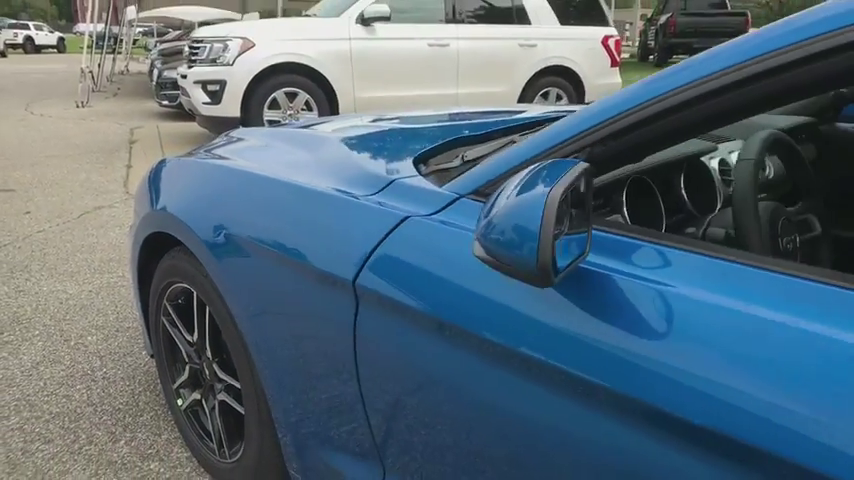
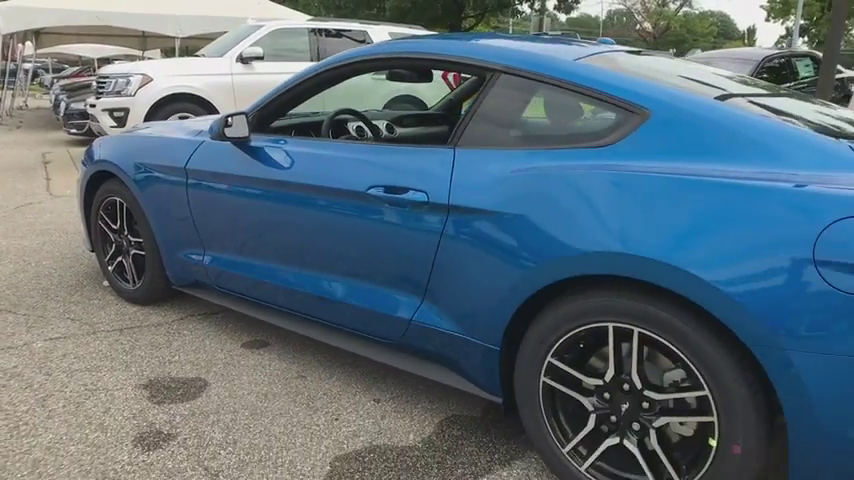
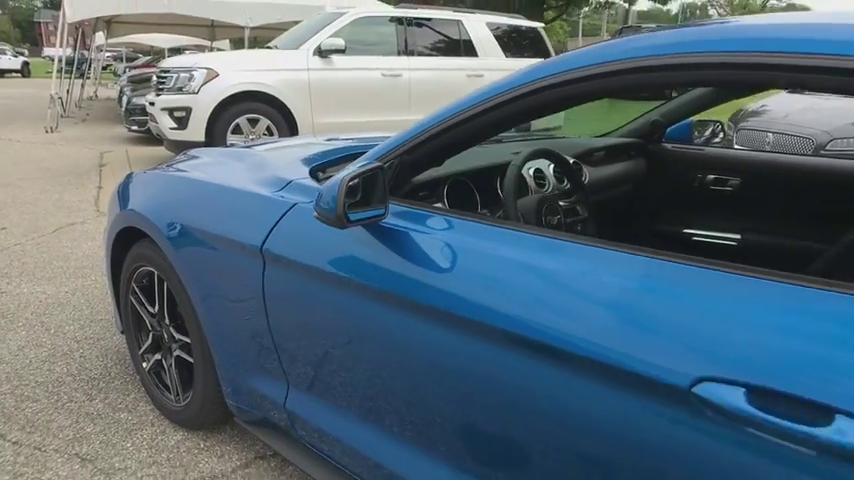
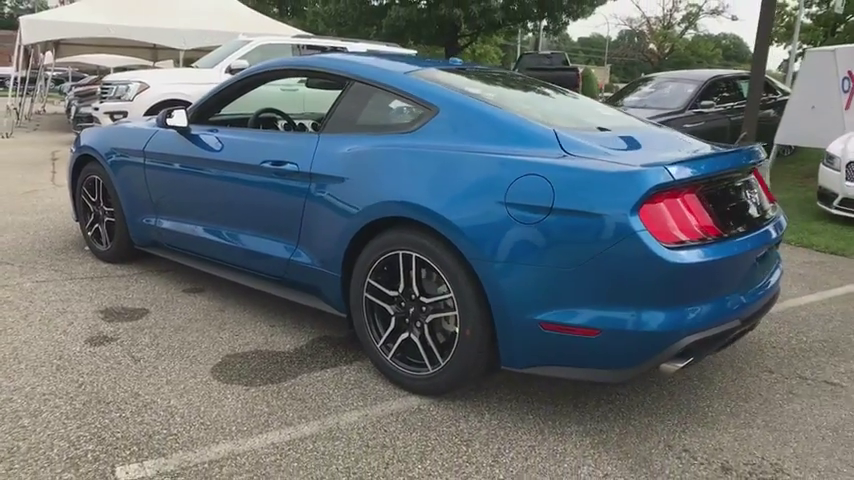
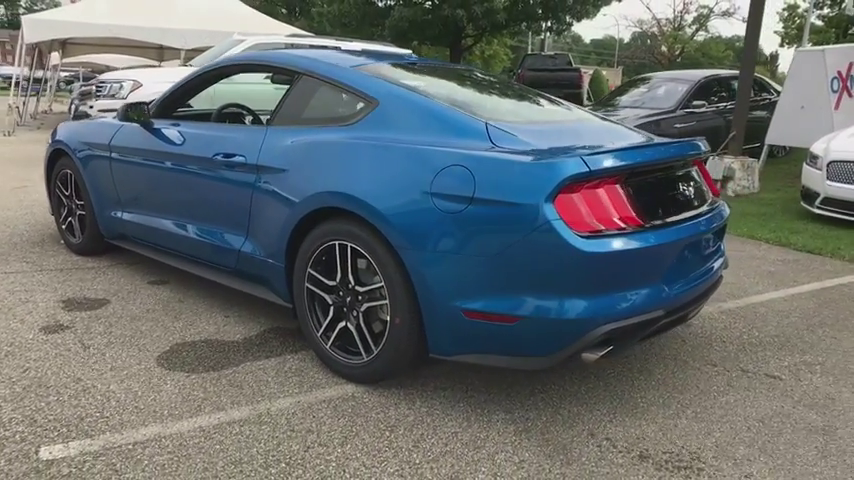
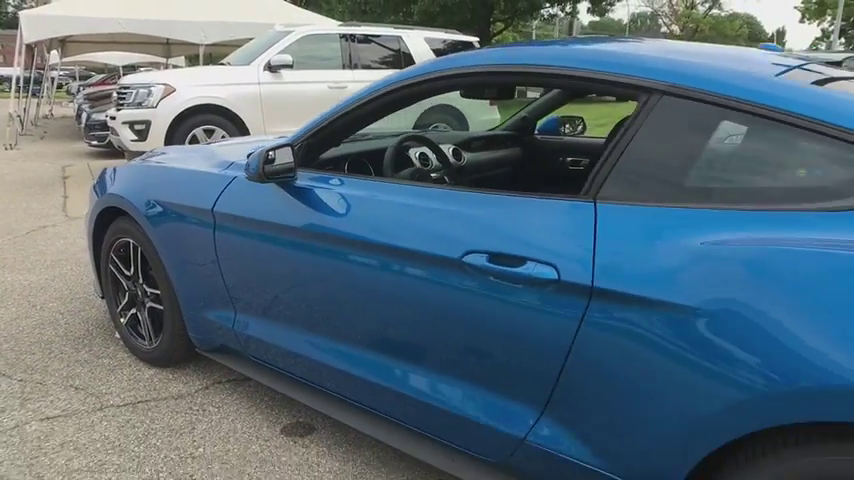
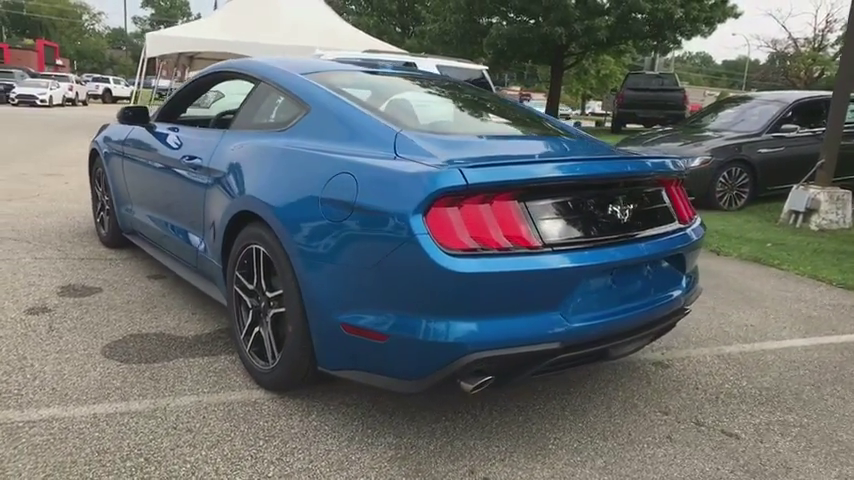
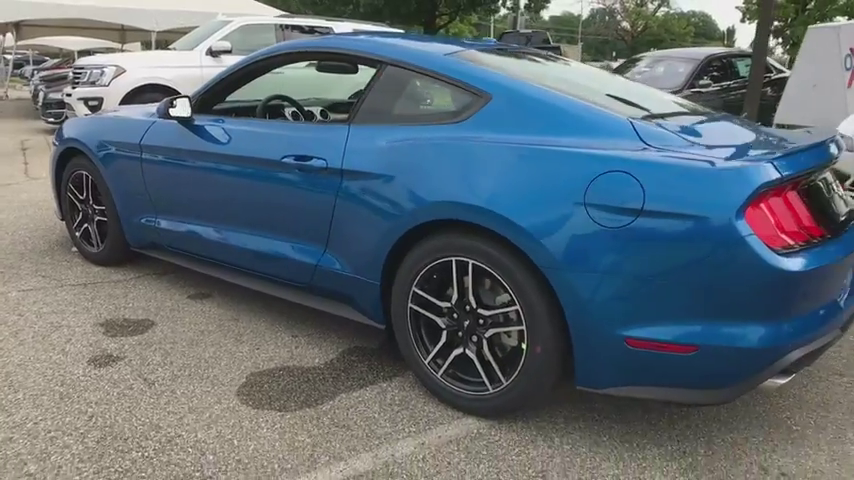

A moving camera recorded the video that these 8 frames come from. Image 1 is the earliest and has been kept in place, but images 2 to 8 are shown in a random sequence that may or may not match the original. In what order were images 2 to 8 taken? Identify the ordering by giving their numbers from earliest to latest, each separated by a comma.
3, 6, 2, 8, 4, 5, 7
